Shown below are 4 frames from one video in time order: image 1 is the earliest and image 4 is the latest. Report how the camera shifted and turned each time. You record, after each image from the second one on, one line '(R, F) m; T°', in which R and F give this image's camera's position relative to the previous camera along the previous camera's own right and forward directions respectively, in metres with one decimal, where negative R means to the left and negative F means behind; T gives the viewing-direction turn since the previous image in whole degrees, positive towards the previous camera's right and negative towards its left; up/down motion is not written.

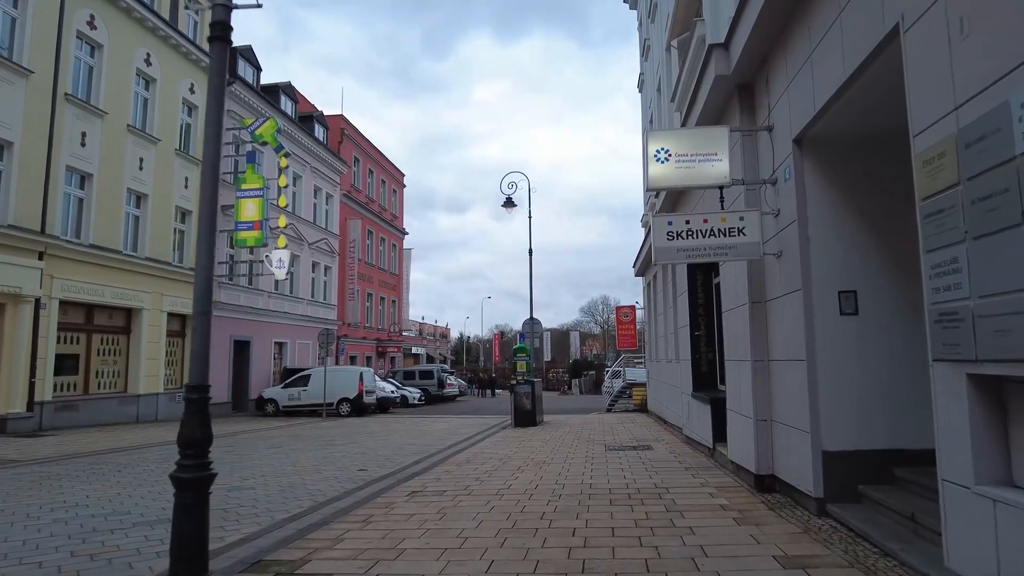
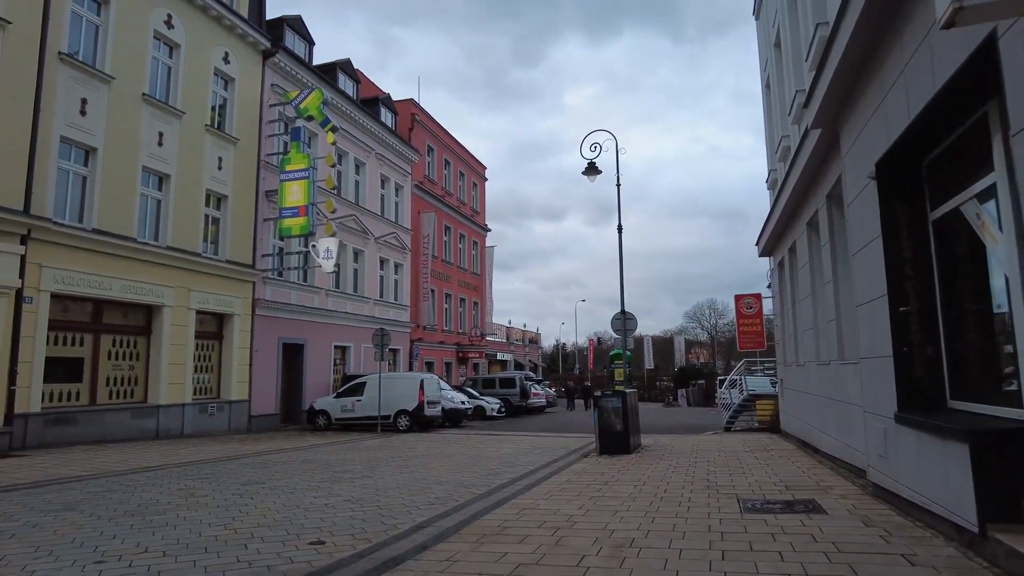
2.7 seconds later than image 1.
(+0.4, +4.4) m; -9°
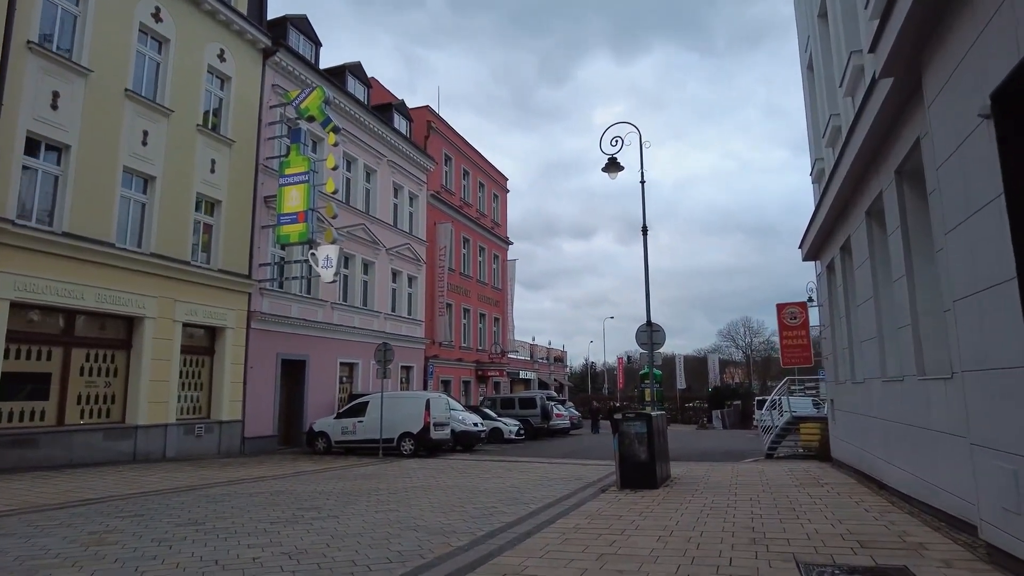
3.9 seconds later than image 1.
(+0.5, +1.8) m; -3°
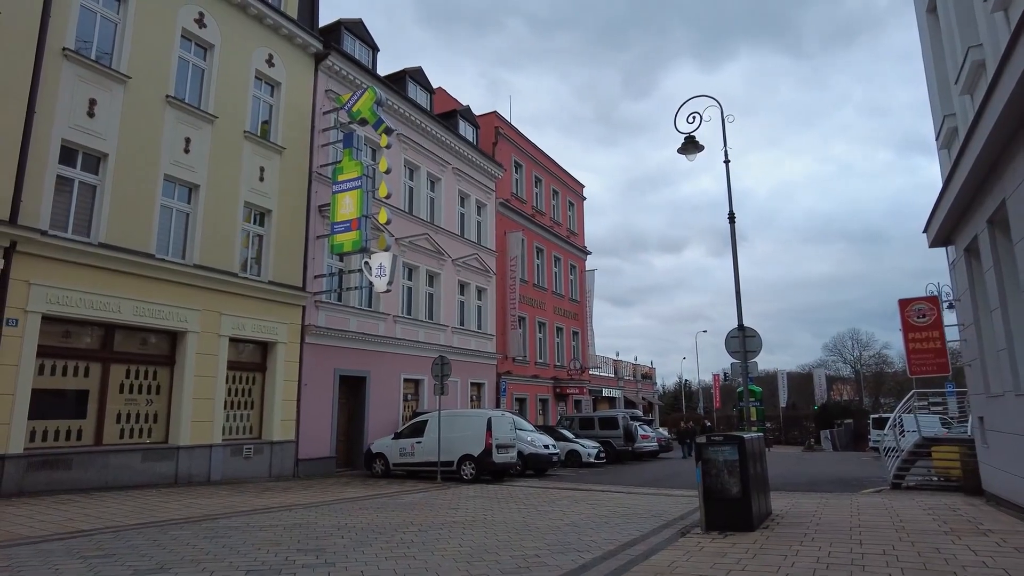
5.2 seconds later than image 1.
(+0.6, +1.9) m; -8°
